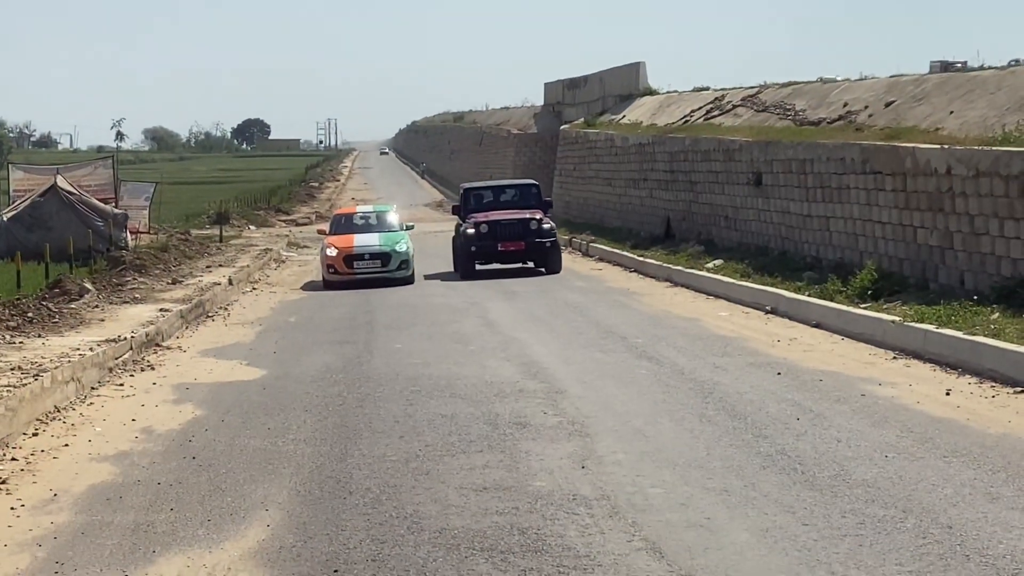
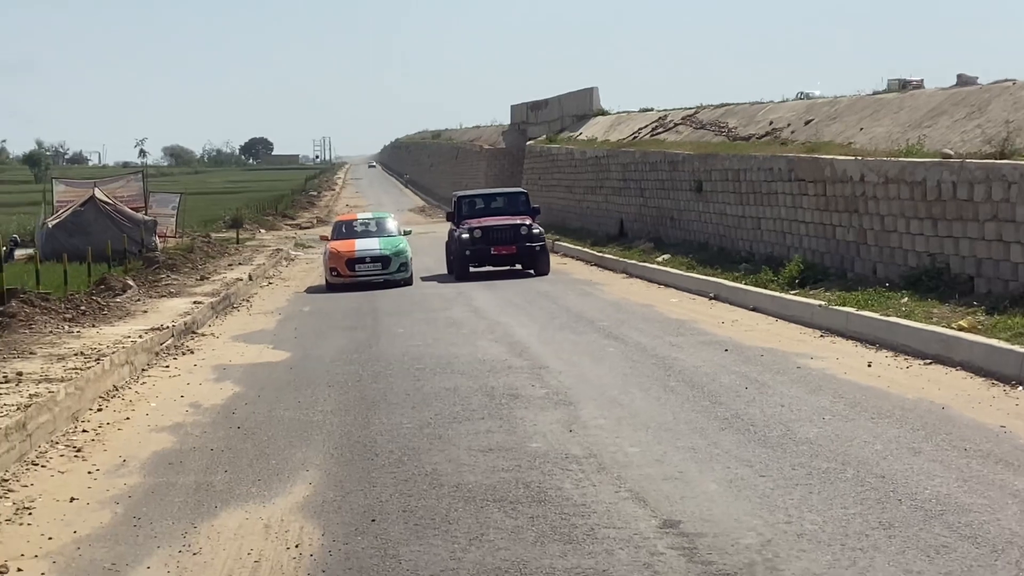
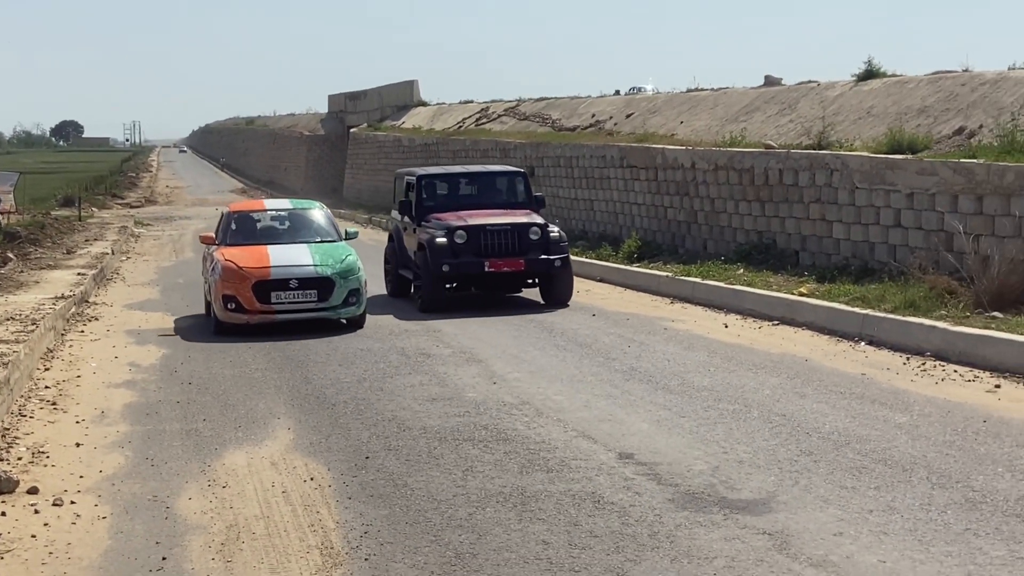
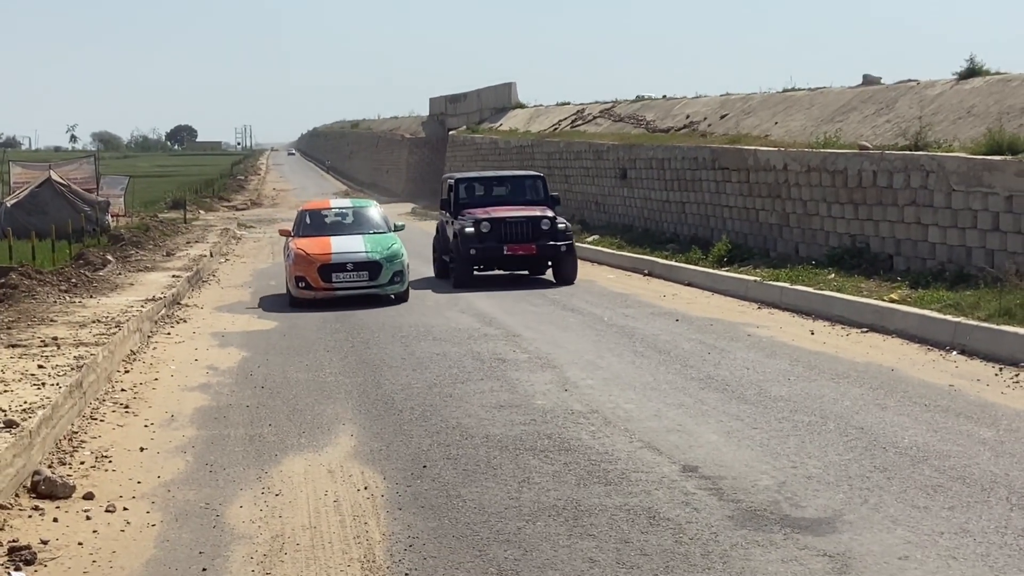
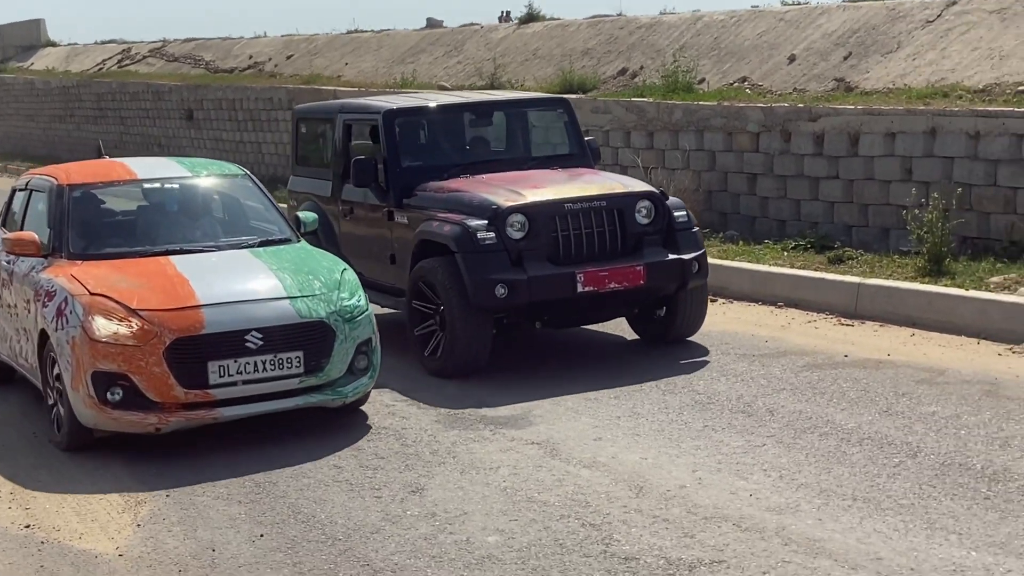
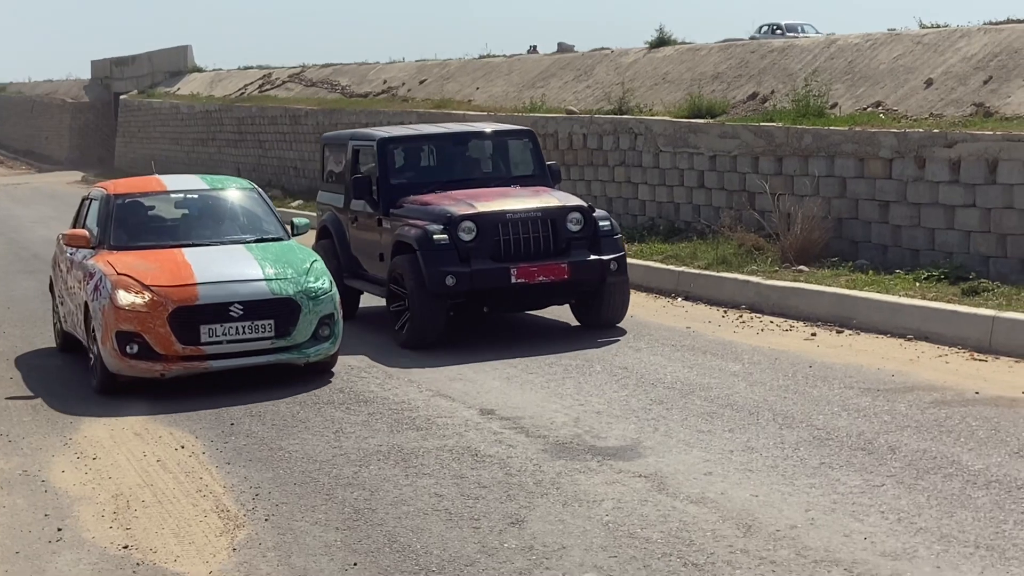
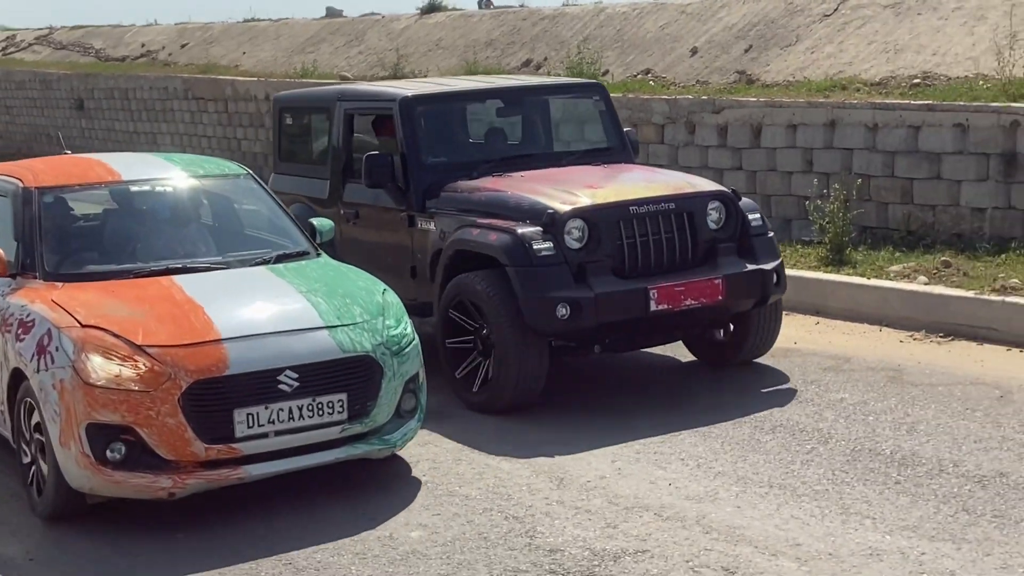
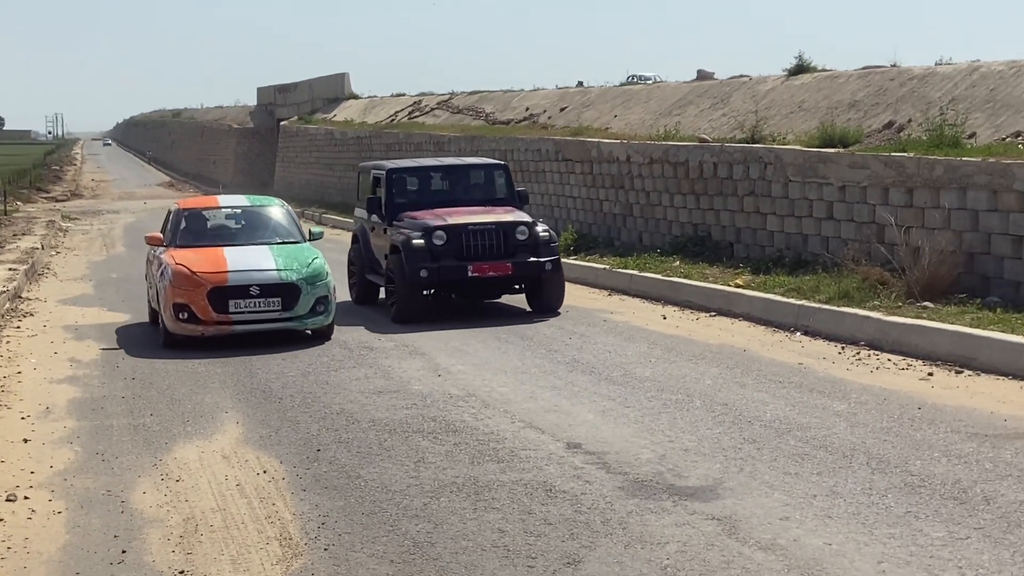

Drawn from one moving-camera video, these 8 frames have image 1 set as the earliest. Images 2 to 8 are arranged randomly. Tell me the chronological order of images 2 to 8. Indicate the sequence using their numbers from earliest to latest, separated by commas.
2, 4, 3, 8, 6, 5, 7
